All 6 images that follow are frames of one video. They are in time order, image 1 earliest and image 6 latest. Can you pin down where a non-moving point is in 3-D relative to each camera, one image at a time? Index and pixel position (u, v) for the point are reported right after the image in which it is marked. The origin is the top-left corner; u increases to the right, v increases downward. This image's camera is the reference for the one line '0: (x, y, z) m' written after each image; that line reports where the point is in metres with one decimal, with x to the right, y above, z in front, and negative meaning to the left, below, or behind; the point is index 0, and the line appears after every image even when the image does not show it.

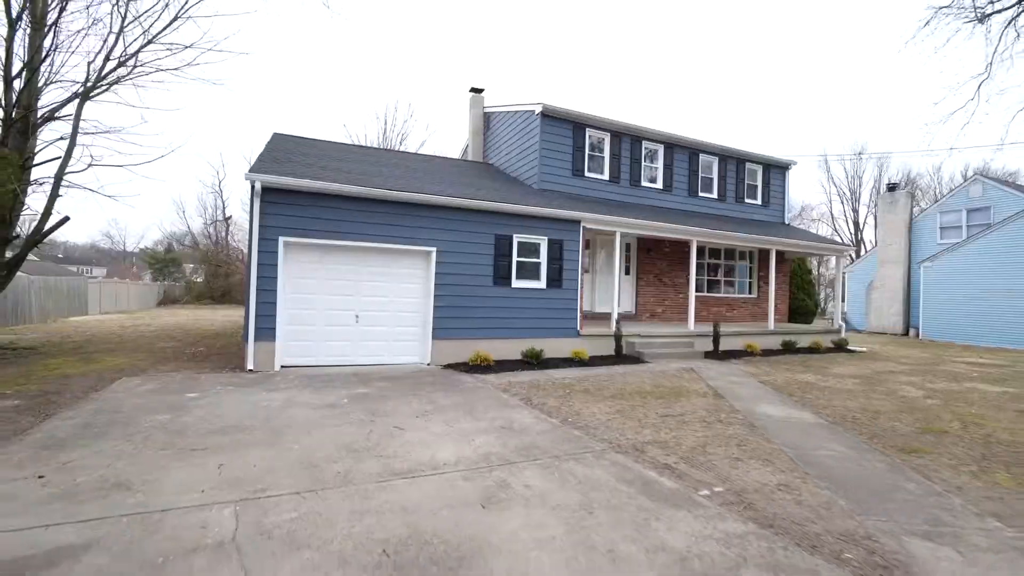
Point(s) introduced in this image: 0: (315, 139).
0: (-5.3, +4.0, +12.4) m
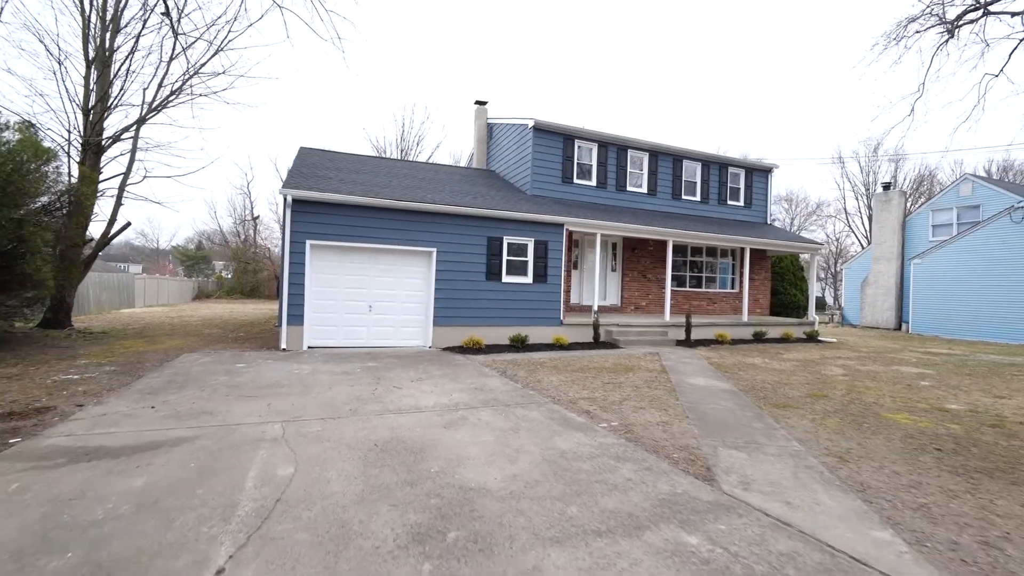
0: (-5.4, +4.2, +14.2) m
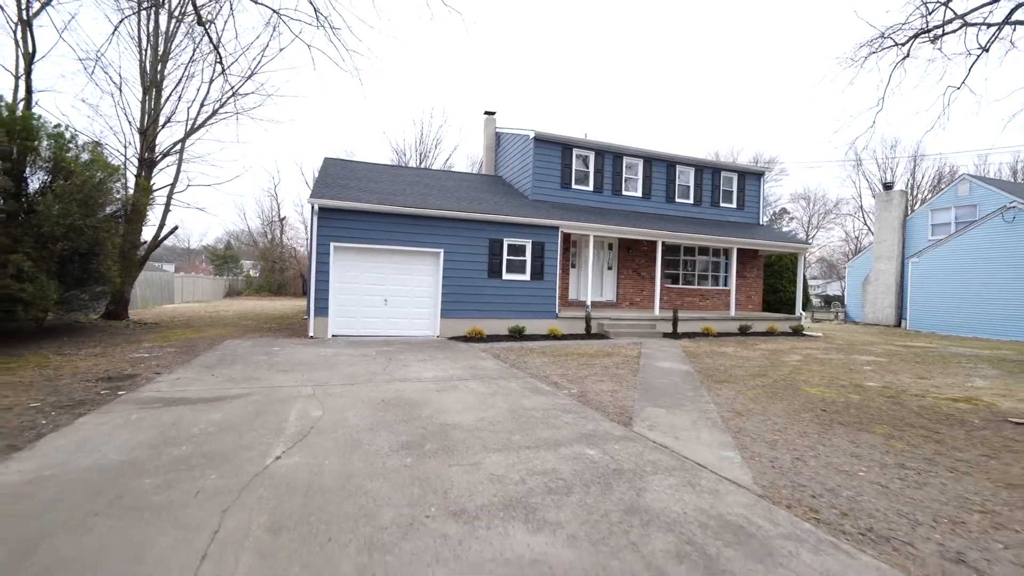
0: (-5.3, +4.3, +15.8) m
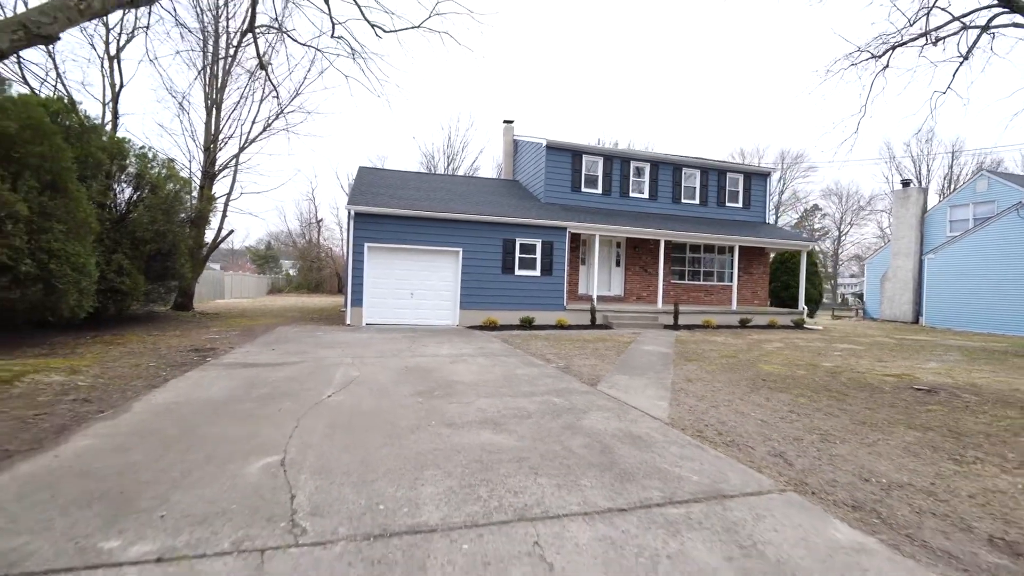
0: (-4.7, +4.4, +17.6) m
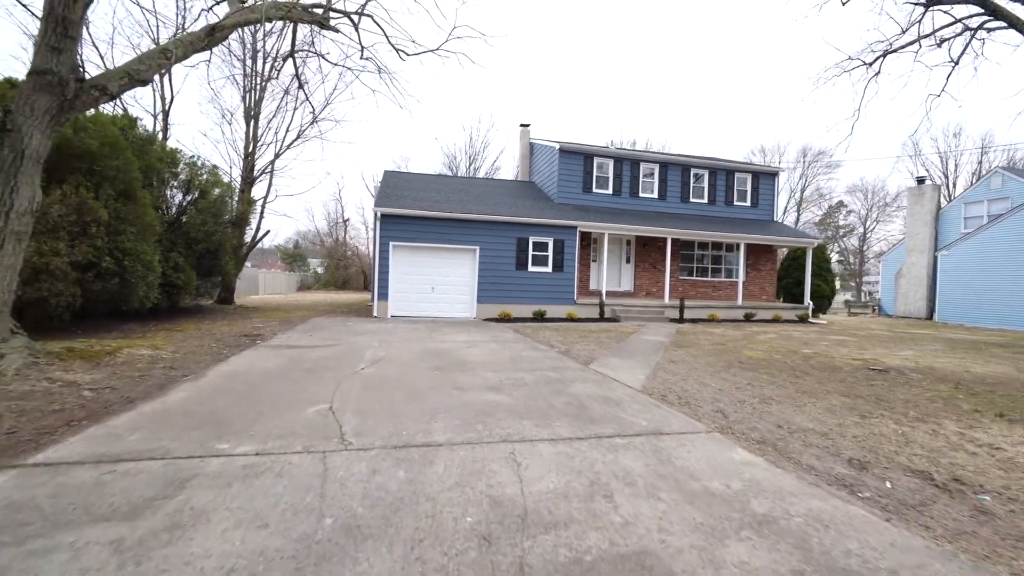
0: (-4.1, +4.6, +18.9) m
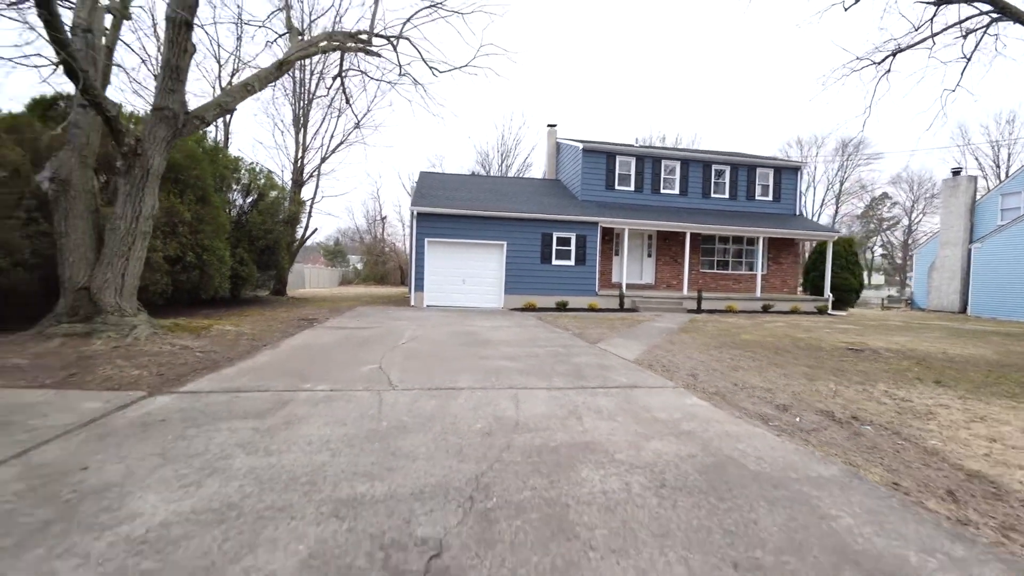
0: (-3.0, +4.9, +20.3) m
